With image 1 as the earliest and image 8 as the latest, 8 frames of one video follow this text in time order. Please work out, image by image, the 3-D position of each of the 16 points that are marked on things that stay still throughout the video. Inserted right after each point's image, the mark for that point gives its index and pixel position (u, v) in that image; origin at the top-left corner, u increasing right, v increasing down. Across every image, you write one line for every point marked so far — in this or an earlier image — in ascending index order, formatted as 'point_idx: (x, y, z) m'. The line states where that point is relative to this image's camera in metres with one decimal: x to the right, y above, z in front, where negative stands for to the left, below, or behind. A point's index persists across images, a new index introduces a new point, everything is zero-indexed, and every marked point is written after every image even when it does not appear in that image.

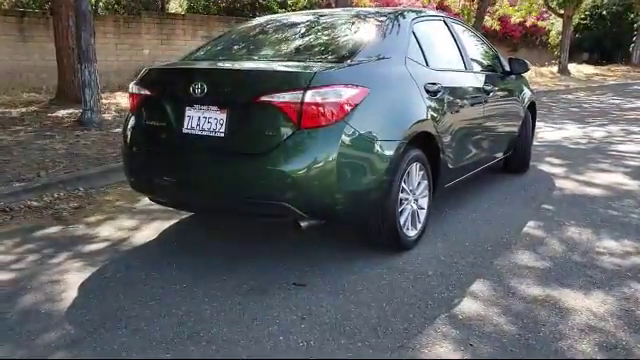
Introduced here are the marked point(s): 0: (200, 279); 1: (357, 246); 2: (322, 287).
0: (-0.7, -0.6, +3.6) m
1: (+0.3, -0.4, +4.1) m
2: (0.0, -0.6, +3.5) m
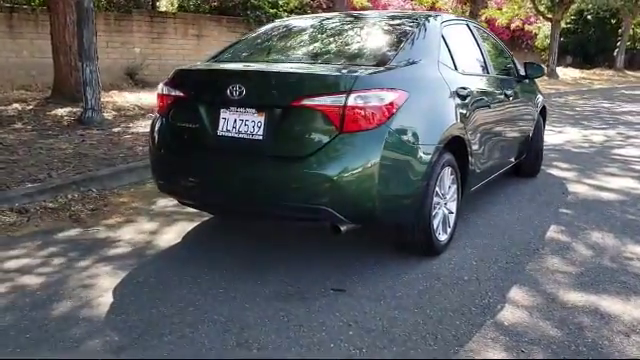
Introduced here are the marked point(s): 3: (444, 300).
0: (-0.5, -0.6, +3.6) m
1: (+0.5, -0.5, +4.1) m
2: (+0.2, -0.6, +3.4) m
3: (+0.7, -0.7, +3.4) m
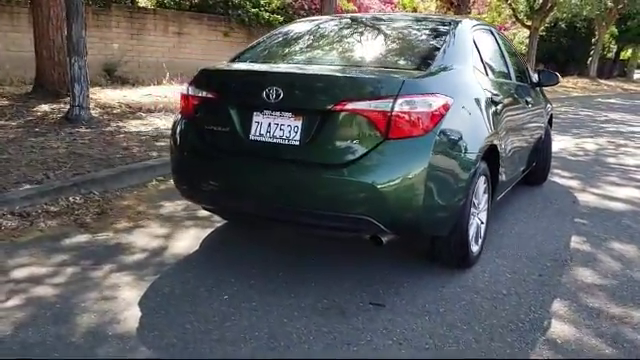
0: (-0.3, -0.6, +3.4) m
1: (+0.6, -0.5, +4.0) m
2: (+0.4, -0.7, +3.3) m
3: (+0.9, -0.7, +3.2) m
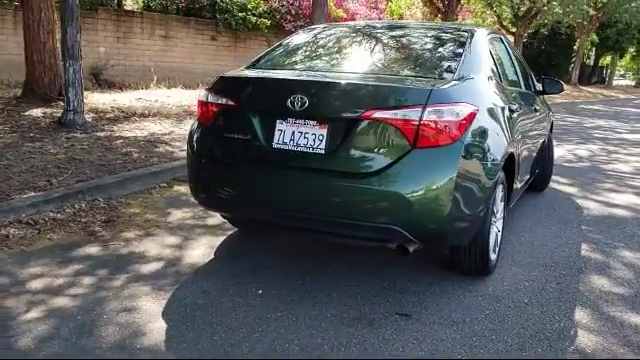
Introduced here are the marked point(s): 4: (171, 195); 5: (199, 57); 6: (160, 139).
0: (-0.2, -0.7, +3.4) m
1: (+0.8, -0.6, +3.9) m
2: (+0.6, -0.7, +3.3) m
3: (+1.0, -0.8, +3.2) m
4: (-1.4, -0.1, +5.7) m
5: (-3.2, +3.2, +15.9) m
6: (-2.1, +0.5, +7.9) m
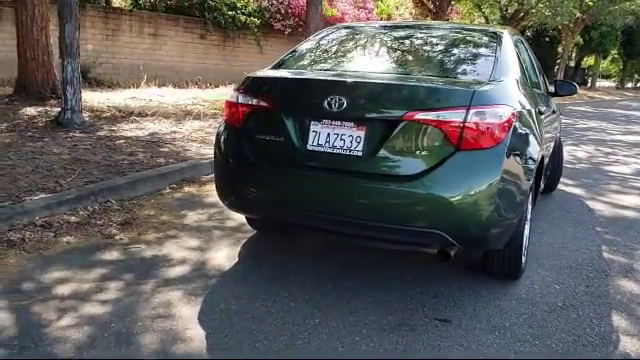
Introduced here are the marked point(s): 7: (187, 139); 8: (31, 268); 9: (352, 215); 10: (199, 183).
0: (0.0, -0.7, +3.3) m
1: (+0.9, -0.6, +3.9) m
2: (+0.8, -0.8, +3.2) m
3: (+1.2, -0.8, +3.2) m
4: (-1.2, -0.1, +5.5) m
5: (-3.4, +3.2, +15.7) m
6: (-2.0, +0.5, +7.8) m
7: (-1.7, +0.5, +7.9) m
8: (-1.7, -0.5, +3.7) m
9: (+0.2, -0.2, +3.4) m
10: (-1.2, 0.0, +6.1) m
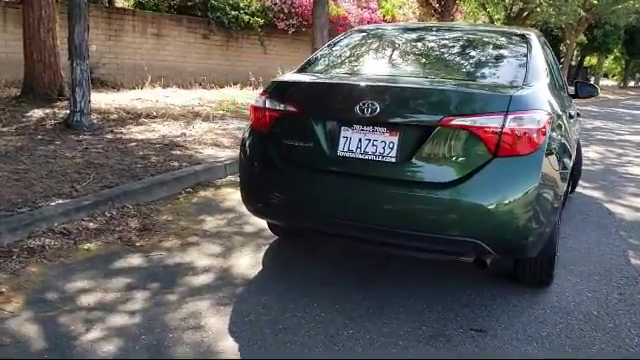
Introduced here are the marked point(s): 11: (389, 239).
0: (+0.2, -0.7, +3.2) m
1: (+1.1, -0.6, +3.8) m
2: (+1.0, -0.8, +3.2) m
3: (+1.4, -0.8, +3.1) m
4: (-1.1, -0.2, +5.5) m
5: (-3.3, +3.2, +15.6) m
6: (-1.8, +0.5, +7.7) m
7: (-1.6, +0.5, +7.9) m
8: (-1.6, -0.6, +3.6) m
9: (+0.3, -0.2, +3.3) m
10: (-1.0, -0.1, +6.0) m
11: (+0.4, -0.3, +3.3) m
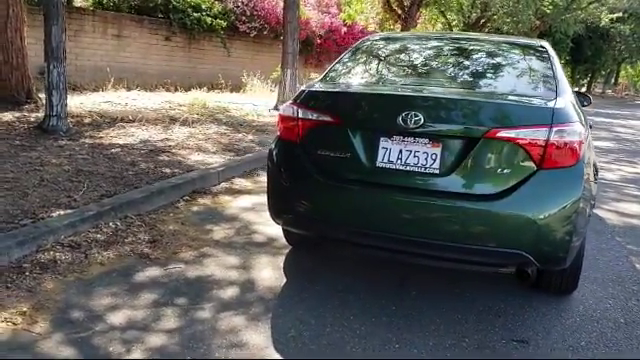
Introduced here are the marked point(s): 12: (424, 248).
0: (+0.4, -0.8, +3.2) m
1: (+1.3, -0.7, +3.9) m
2: (+1.2, -0.8, +3.2) m
3: (+1.6, -0.9, +3.2) m
4: (-1.0, -0.3, +5.3) m
5: (-4.1, +3.1, +15.3) m
6: (-2.0, +0.4, +7.5) m
7: (-1.7, +0.4, +7.7) m
8: (-1.4, -0.6, +3.4) m
9: (+0.6, -0.3, +3.3) m
10: (-1.0, -0.1, +5.8) m
11: (+0.6, -0.4, +3.3) m
12: (+0.5, -0.4, +3.3) m
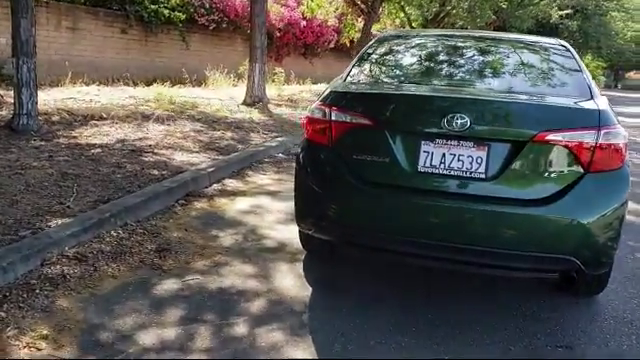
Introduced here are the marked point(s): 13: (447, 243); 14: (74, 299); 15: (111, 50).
0: (+0.6, -0.8, +3.1) m
1: (+1.4, -0.7, +3.8) m
2: (+1.4, -0.9, +3.1) m
3: (+1.8, -0.9, +3.2) m
4: (-1.0, -0.3, +5.1) m
5: (-4.9, +3.1, +14.7) m
6: (-2.1, +0.4, +7.1) m
7: (-1.9, +0.4, +7.3) m
8: (-1.2, -0.7, +3.1) m
9: (+0.8, -0.3, +3.2) m
10: (-1.0, -0.2, +5.6) m
11: (+0.8, -0.4, +3.2) m
12: (+0.7, -0.4, +3.2) m
13: (+0.8, -0.3, +3.2) m
14: (-1.3, -0.6, +3.3) m
15: (-4.9, +3.1, +14.8) m
